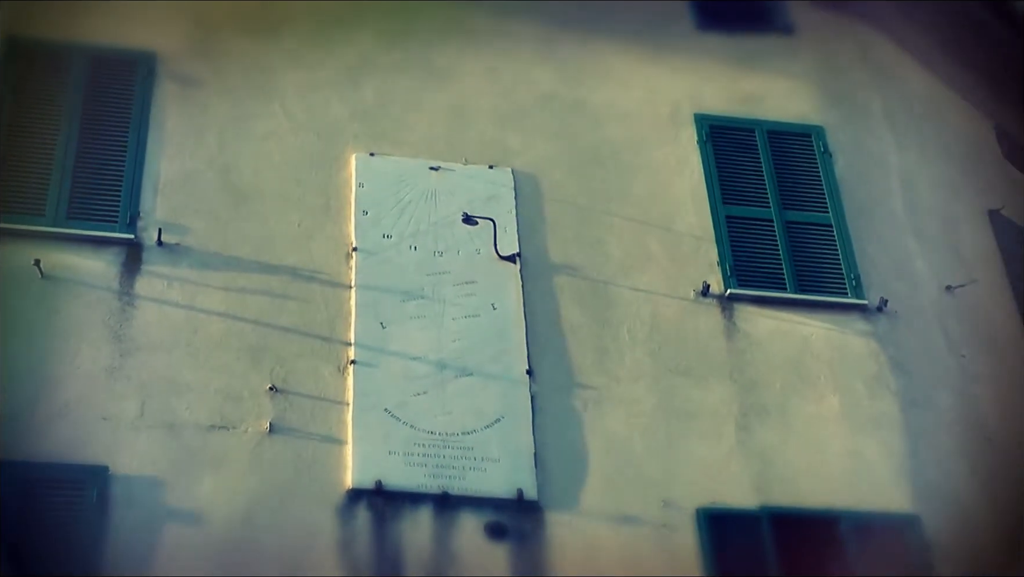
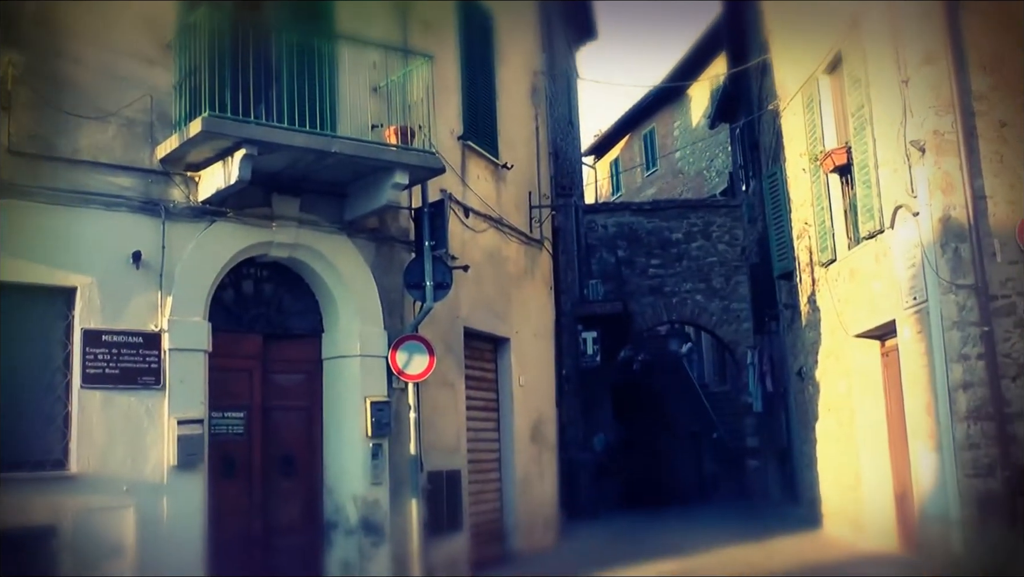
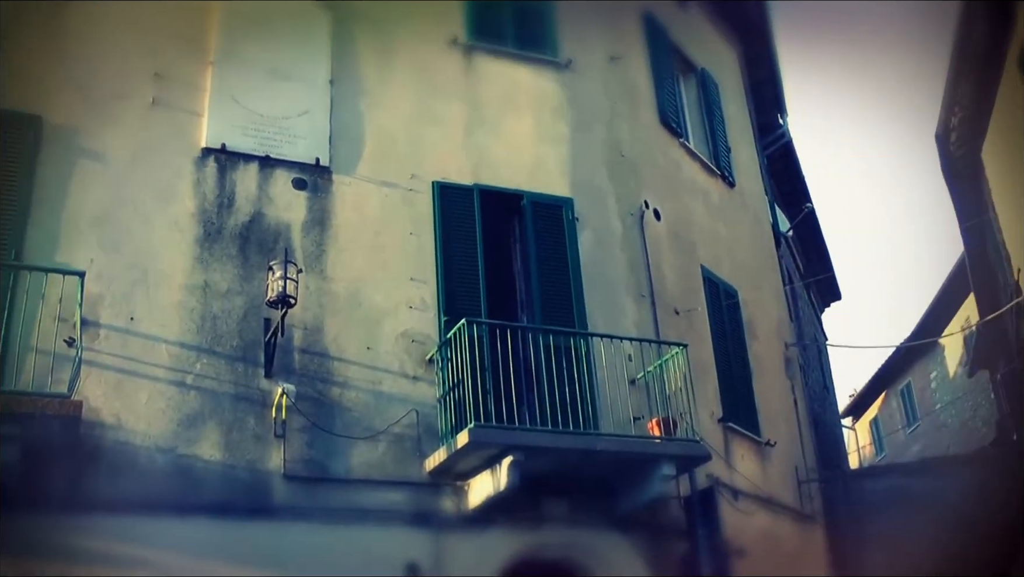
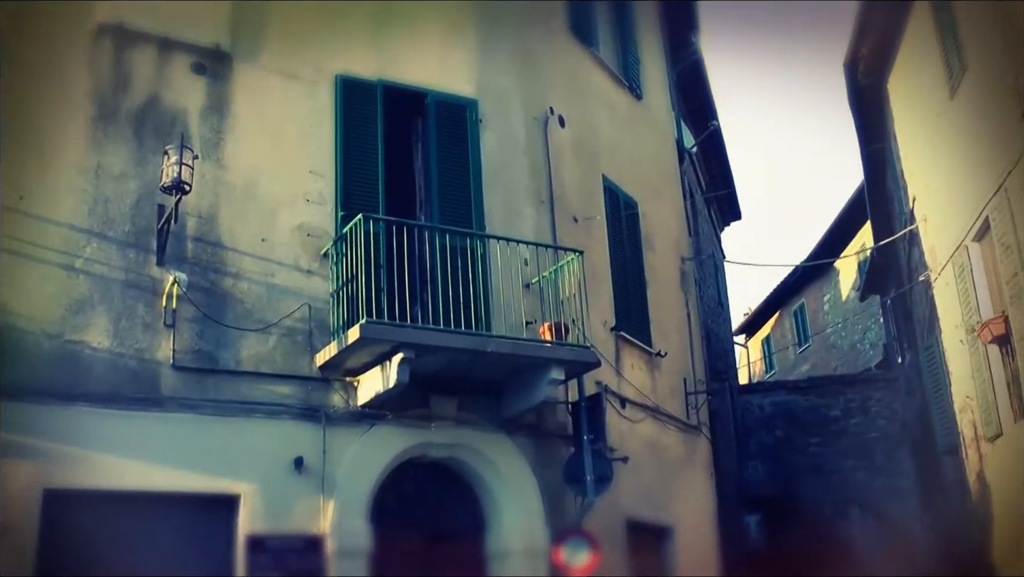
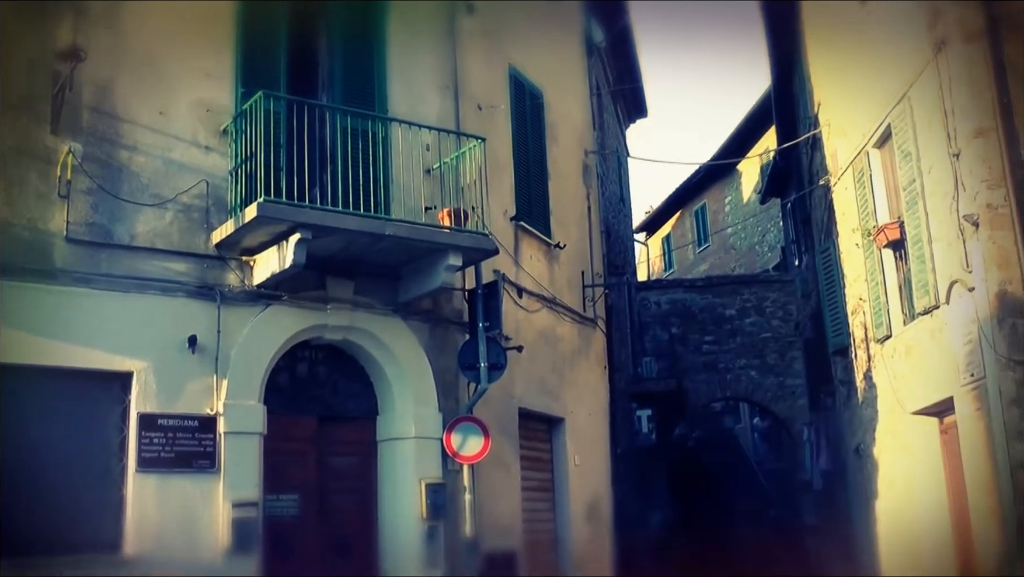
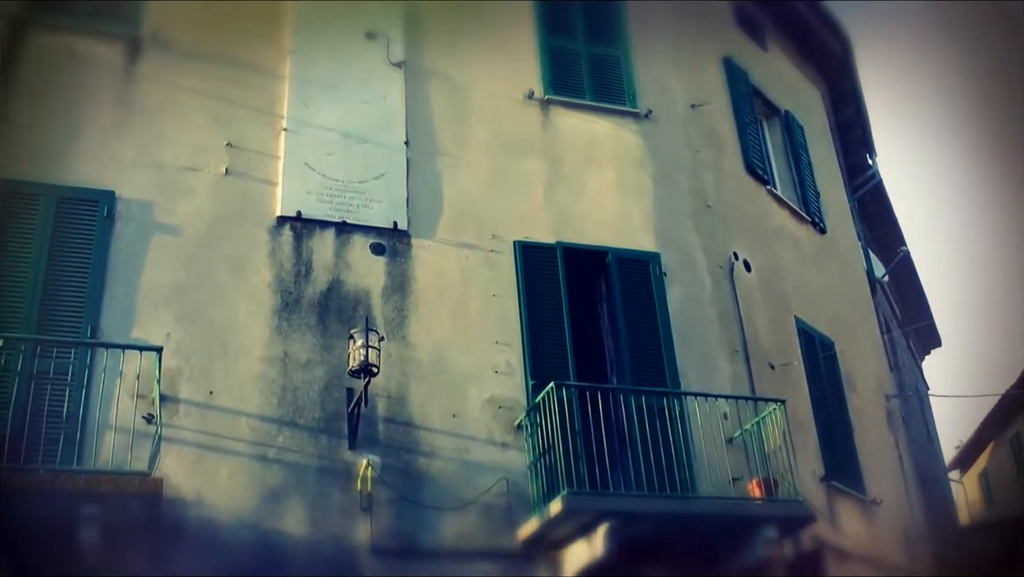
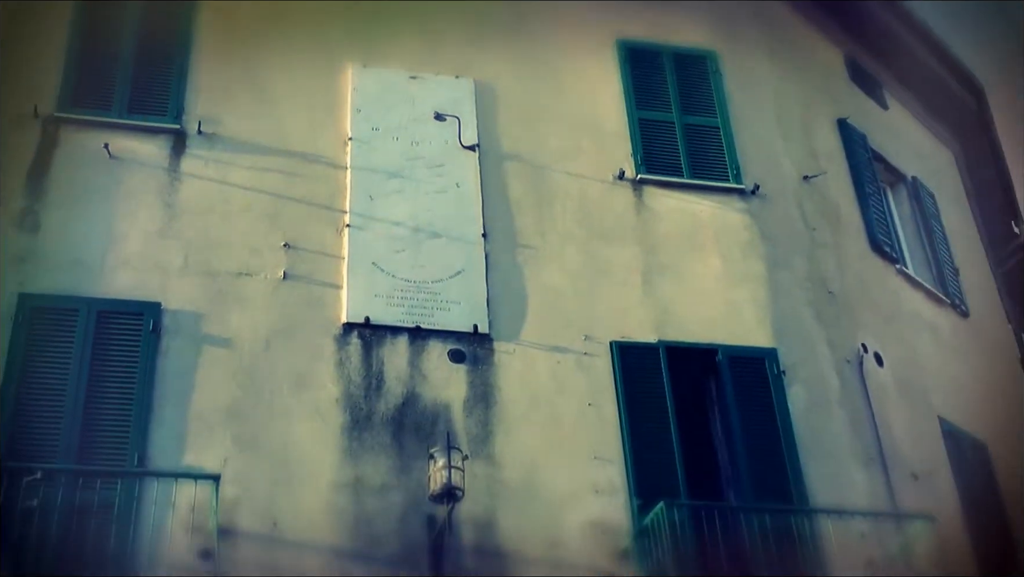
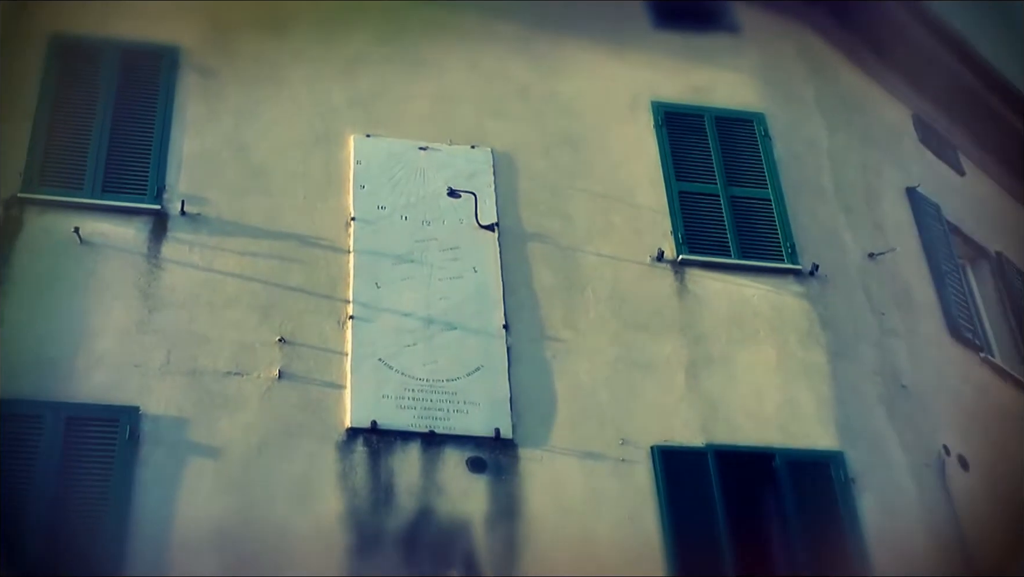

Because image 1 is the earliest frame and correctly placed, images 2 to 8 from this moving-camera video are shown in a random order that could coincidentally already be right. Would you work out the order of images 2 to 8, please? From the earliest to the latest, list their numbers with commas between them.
8, 7, 6, 3, 4, 5, 2
